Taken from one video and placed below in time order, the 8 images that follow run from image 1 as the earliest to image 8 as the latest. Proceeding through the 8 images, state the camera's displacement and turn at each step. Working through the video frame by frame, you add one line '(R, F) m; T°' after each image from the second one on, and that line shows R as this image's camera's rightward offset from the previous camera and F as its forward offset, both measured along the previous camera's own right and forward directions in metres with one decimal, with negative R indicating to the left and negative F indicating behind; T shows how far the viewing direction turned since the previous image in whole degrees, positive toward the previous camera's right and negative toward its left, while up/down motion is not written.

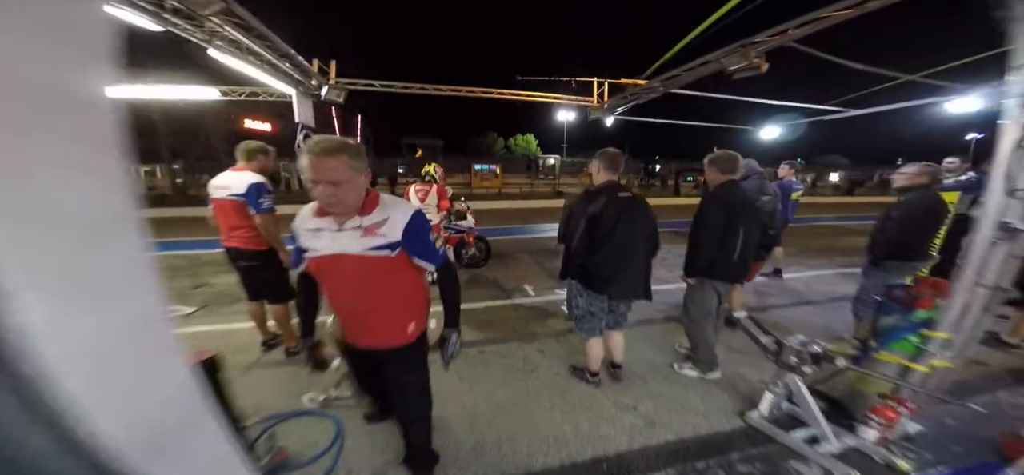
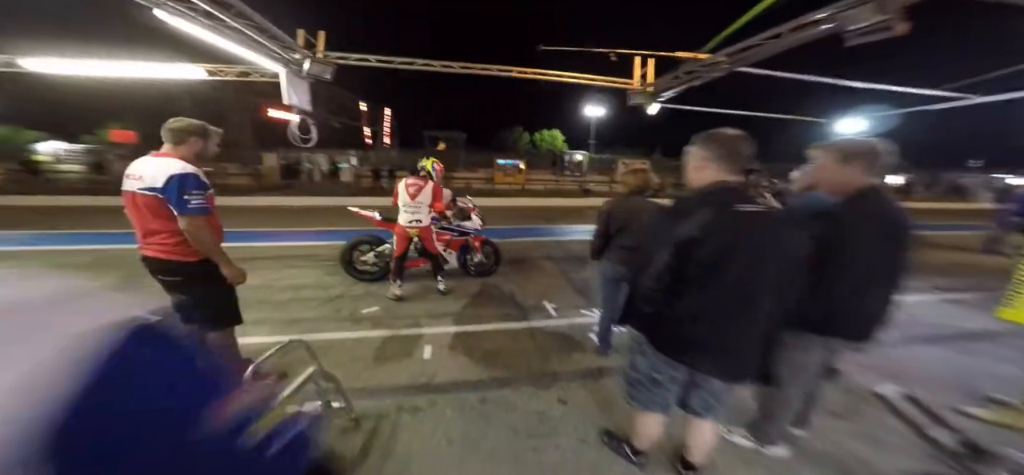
(+0.1, +1.0) m; -4°
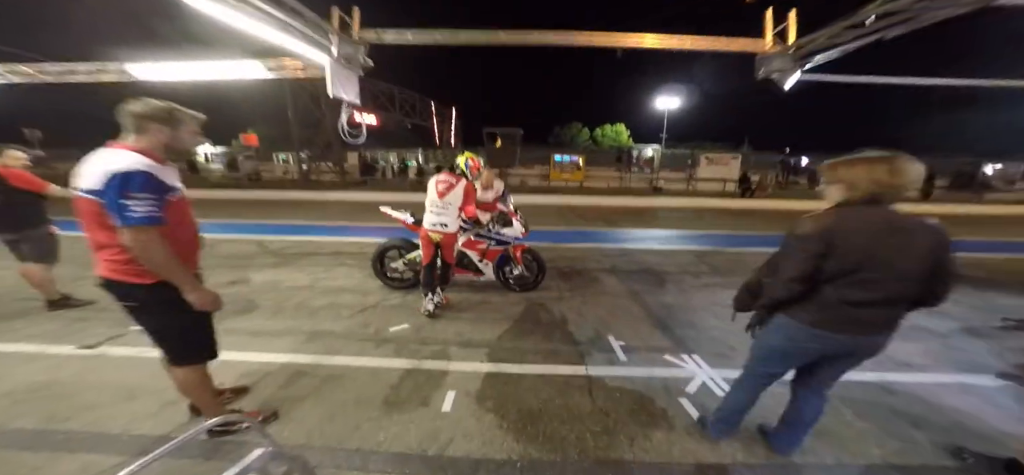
(+0.1, +1.1) m; -12°
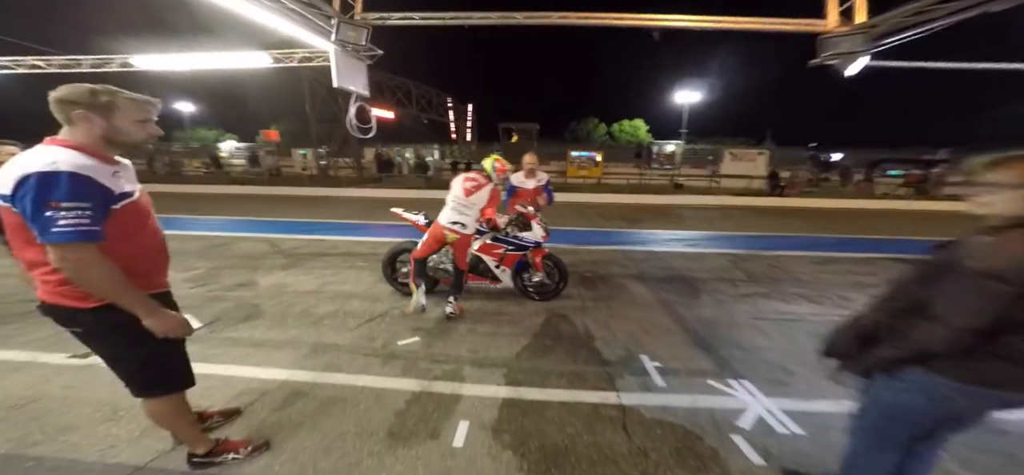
(-0.1, +0.4) m; -3°
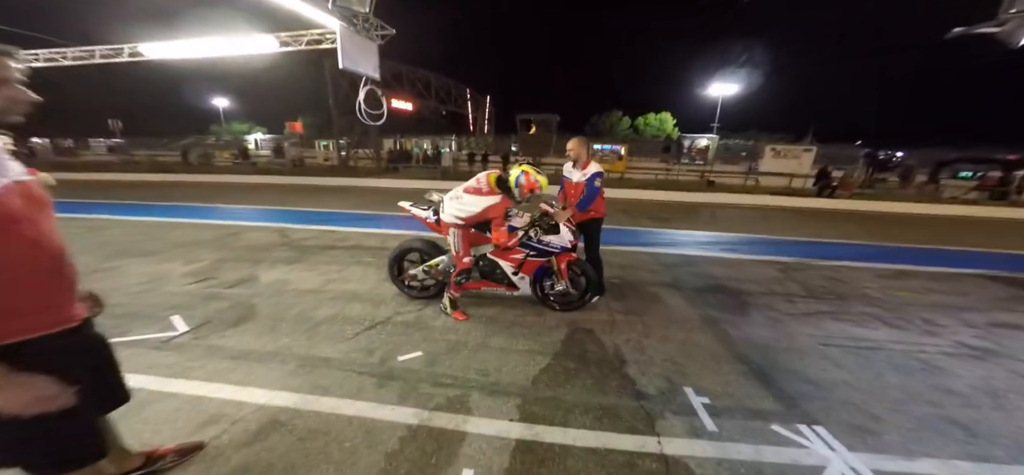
(0.0, +0.6) m; -3°
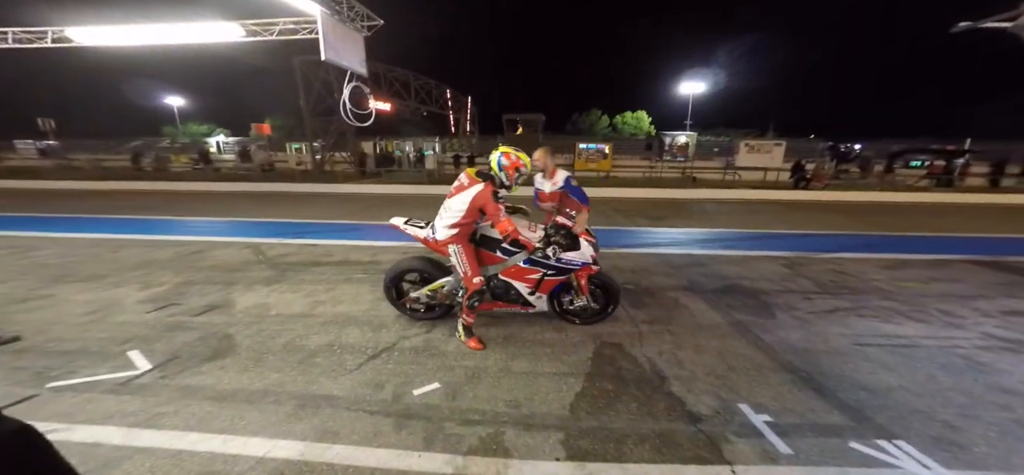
(-0.4, +0.4) m; +4°
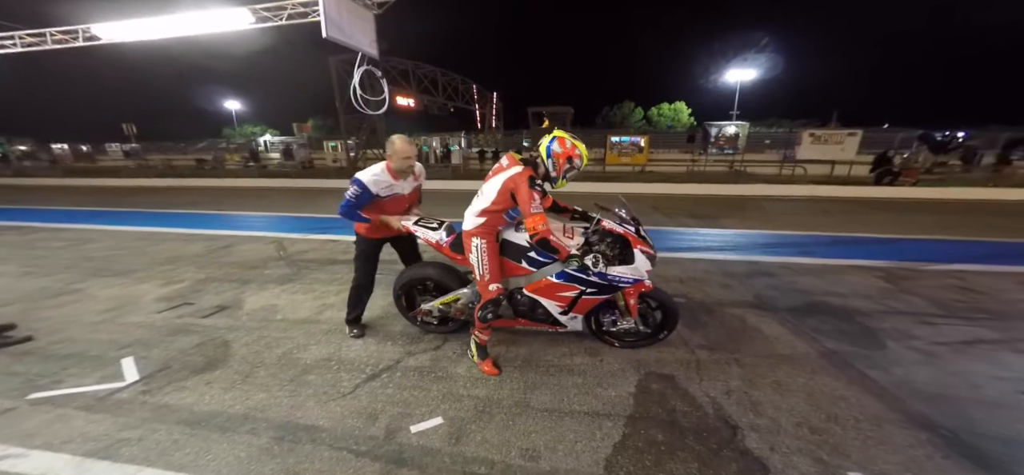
(+0.1, +0.6) m; -6°
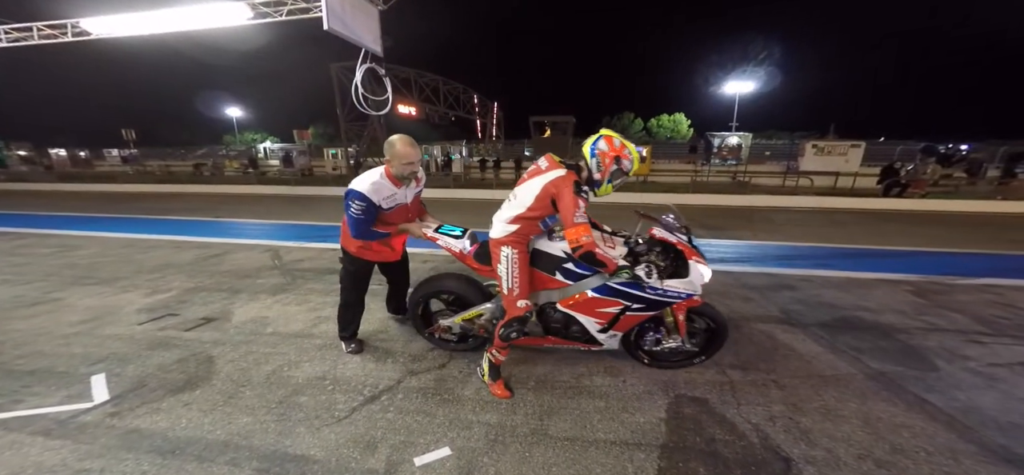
(-0.1, +0.2) m; 0°
